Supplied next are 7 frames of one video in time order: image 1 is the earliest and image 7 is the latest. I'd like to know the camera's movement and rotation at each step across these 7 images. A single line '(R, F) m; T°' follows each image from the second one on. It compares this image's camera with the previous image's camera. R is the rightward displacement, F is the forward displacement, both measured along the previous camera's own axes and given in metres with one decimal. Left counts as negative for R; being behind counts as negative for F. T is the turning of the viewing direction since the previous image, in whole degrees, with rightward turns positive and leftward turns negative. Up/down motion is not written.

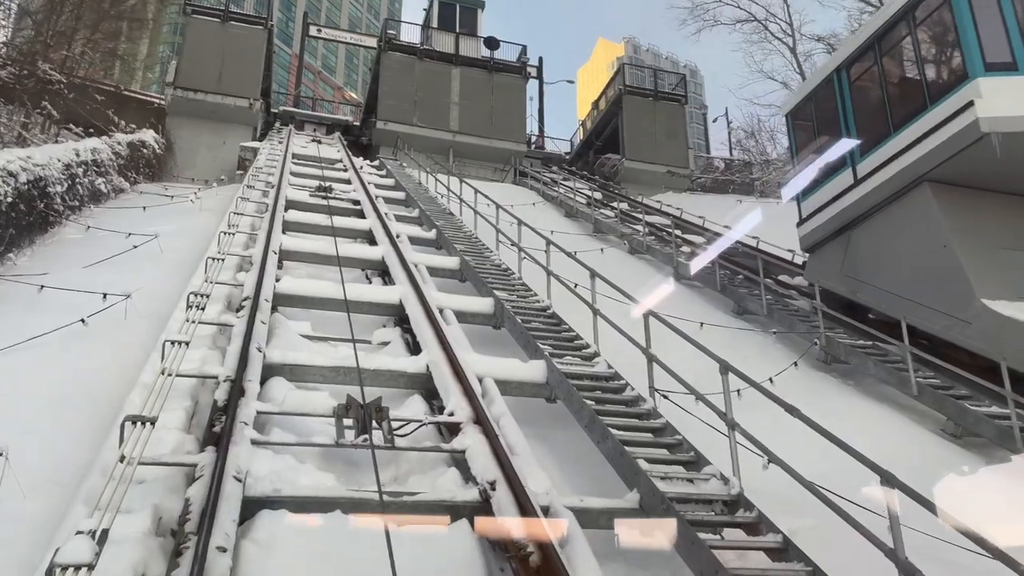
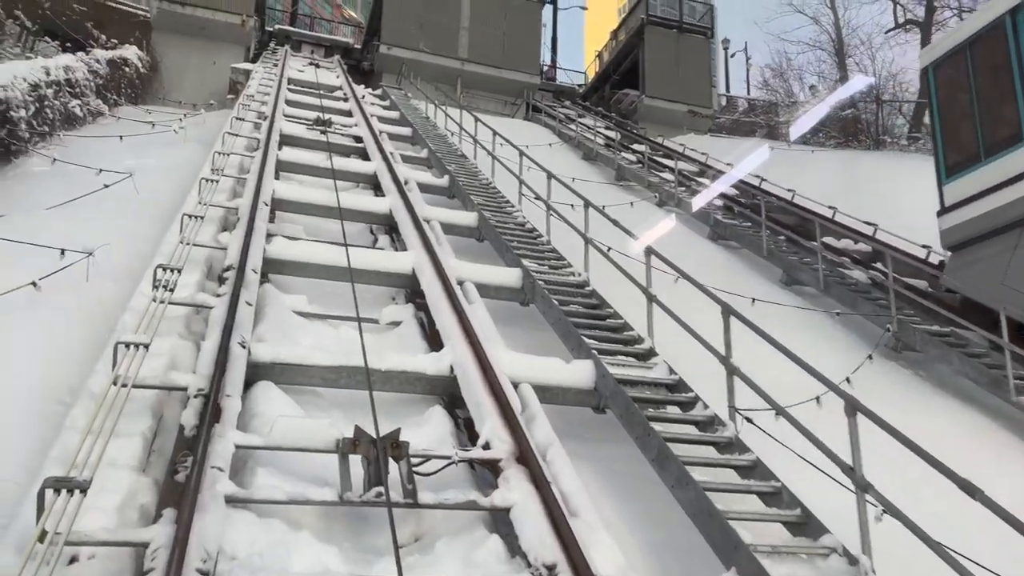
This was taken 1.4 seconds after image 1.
(-0.2, +0.8) m; 0°
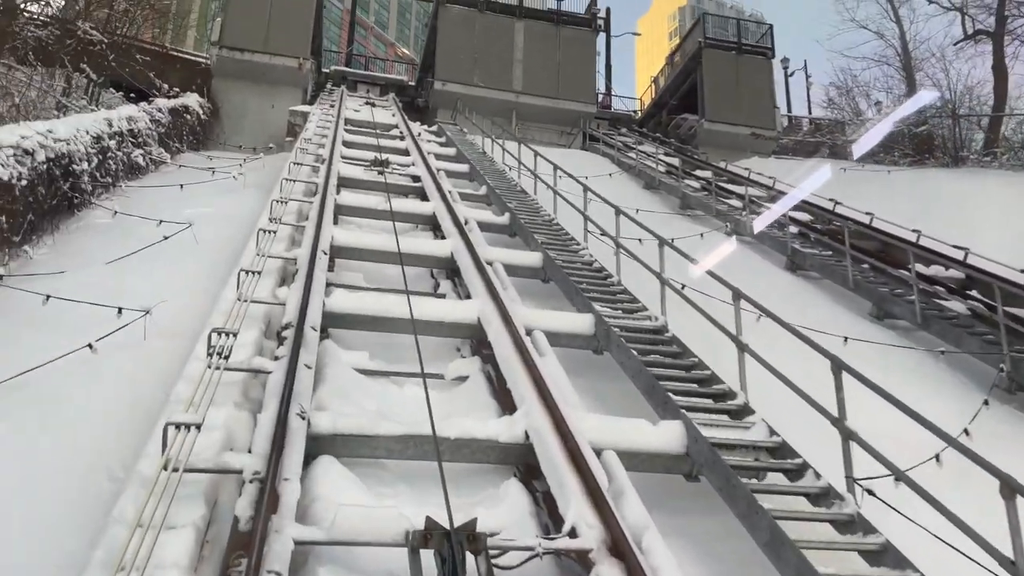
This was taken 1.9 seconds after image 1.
(-0.1, +0.3) m; -4°
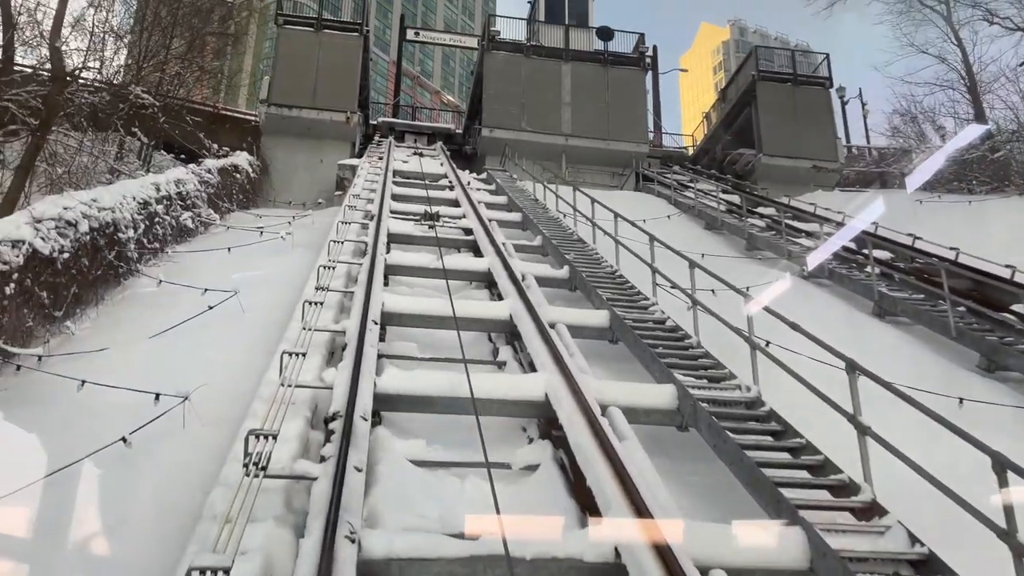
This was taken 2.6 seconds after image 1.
(-0.1, +0.4) m; -4°
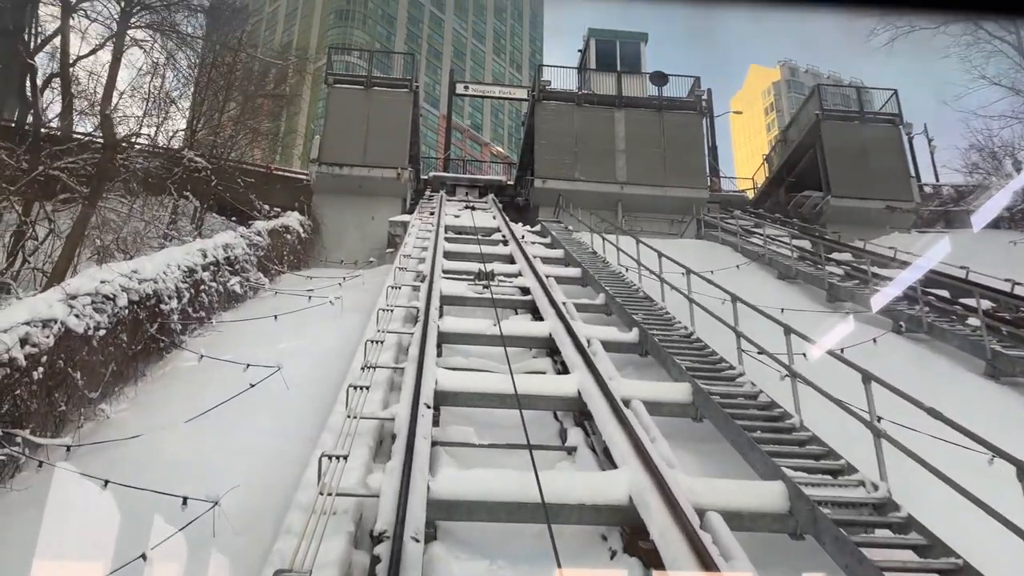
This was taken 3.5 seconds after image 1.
(-0.1, +0.5) m; -4°
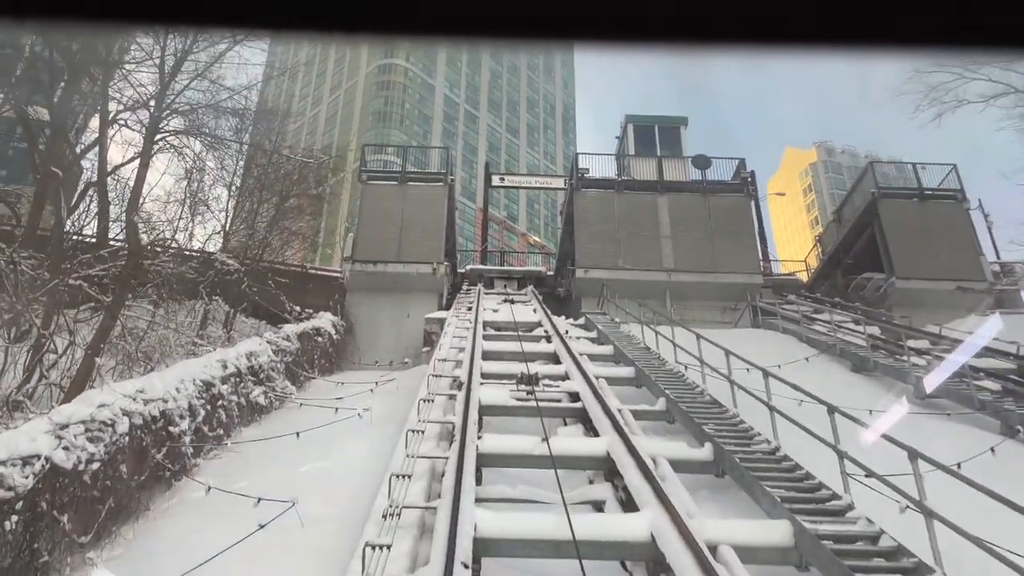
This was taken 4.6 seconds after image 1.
(0.0, +0.7) m; -3°
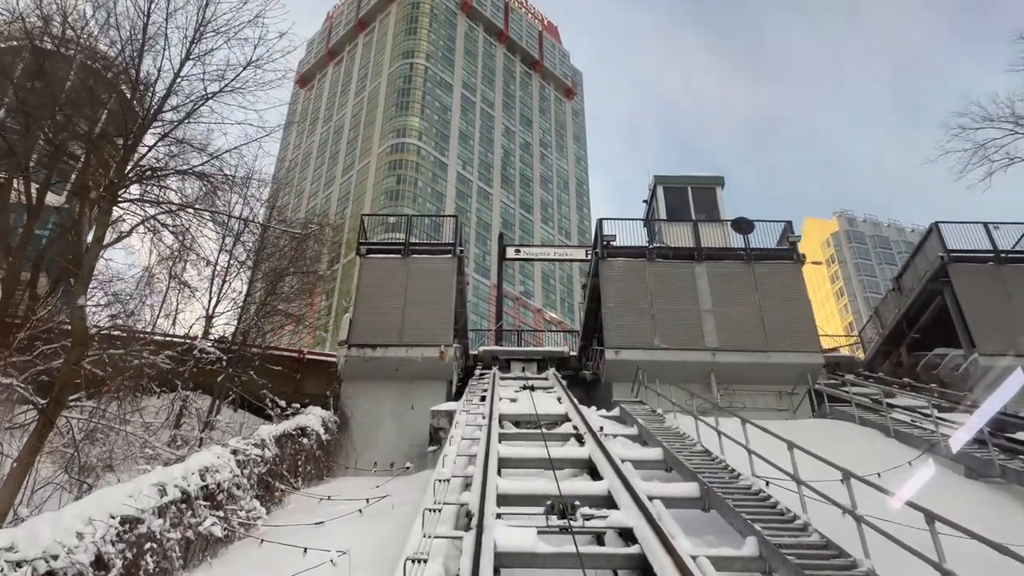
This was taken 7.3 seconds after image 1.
(-0.1, +1.5) m; -1°
